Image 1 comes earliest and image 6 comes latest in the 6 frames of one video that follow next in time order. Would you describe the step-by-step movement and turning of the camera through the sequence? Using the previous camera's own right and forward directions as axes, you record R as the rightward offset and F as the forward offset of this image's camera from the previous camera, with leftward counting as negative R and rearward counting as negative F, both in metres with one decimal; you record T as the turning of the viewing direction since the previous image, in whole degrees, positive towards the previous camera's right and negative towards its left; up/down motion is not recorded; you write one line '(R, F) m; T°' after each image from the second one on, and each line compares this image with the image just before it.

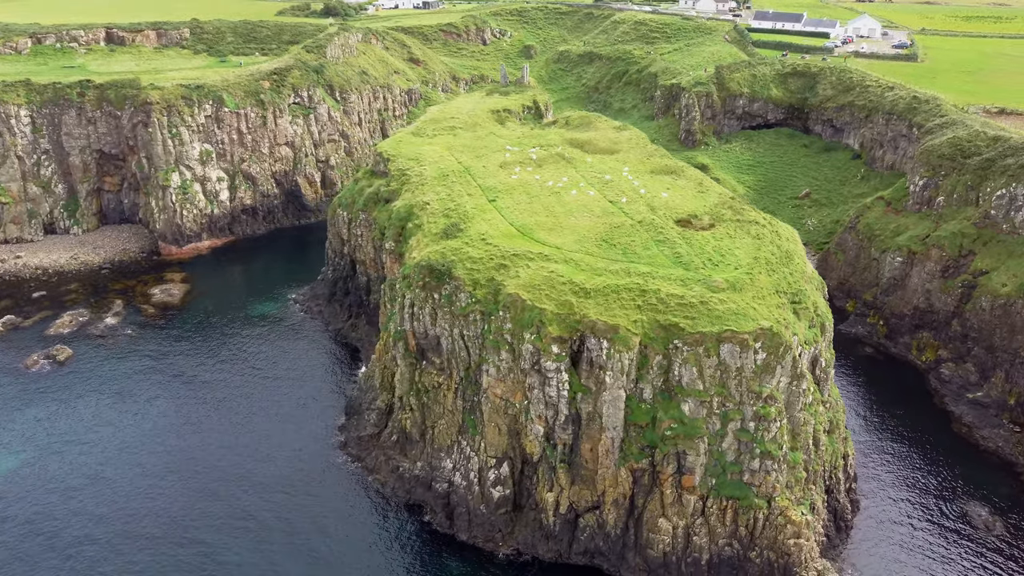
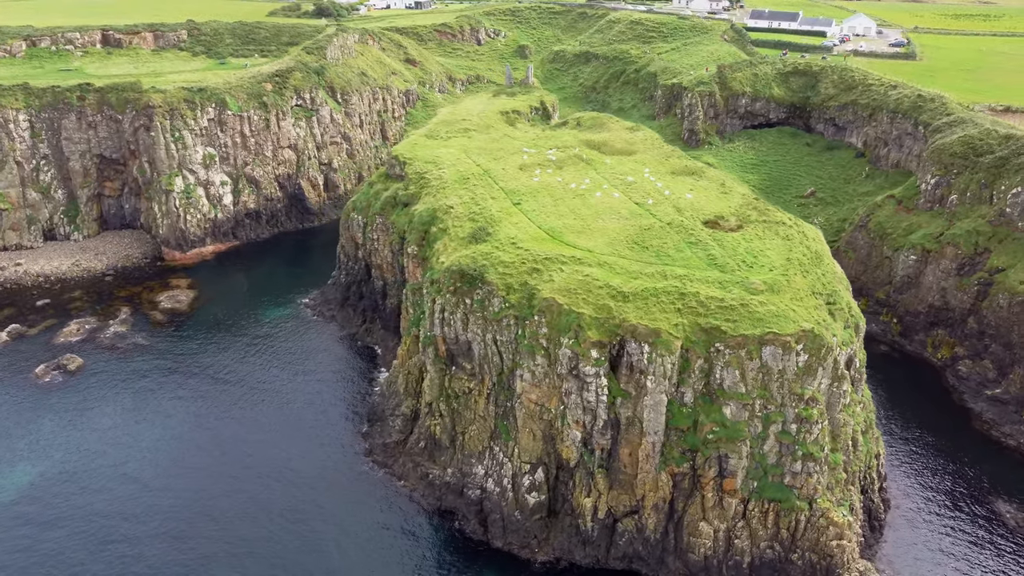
(-3.3, +0.5) m; +1°
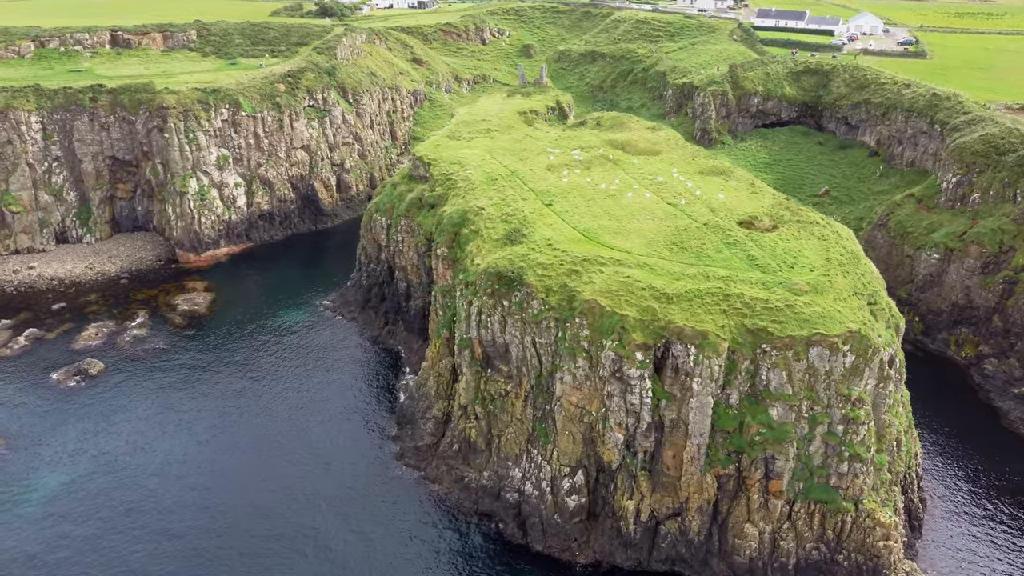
(-3.0, +0.3) m; +1°
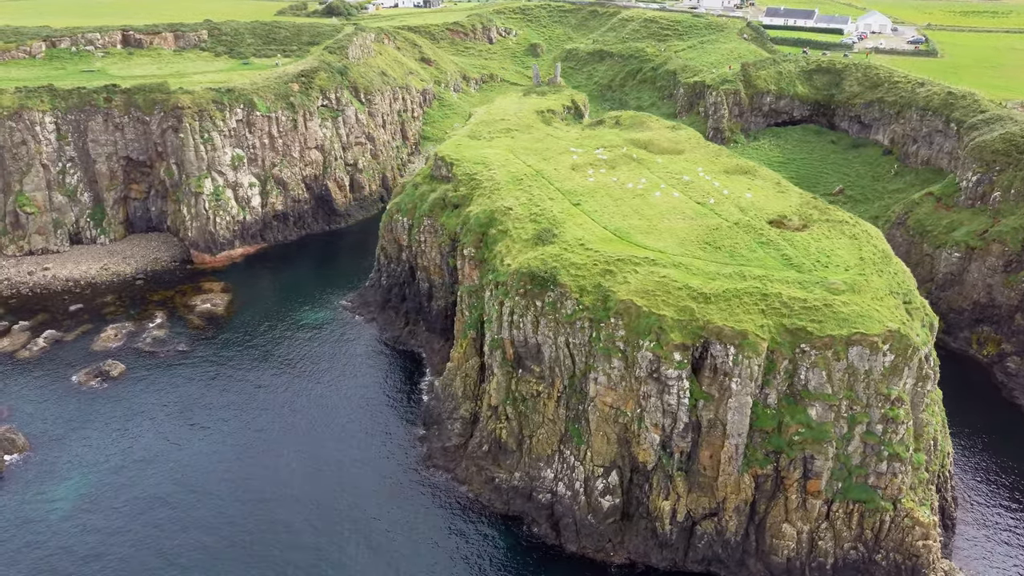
(-2.4, +0.2) m; 0°
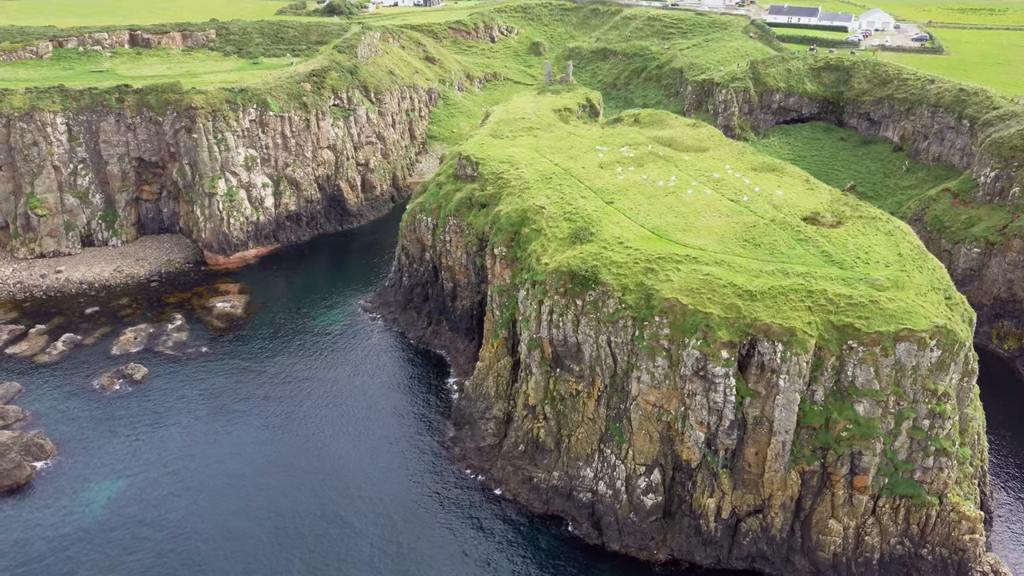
(-3.4, +0.2) m; +1°
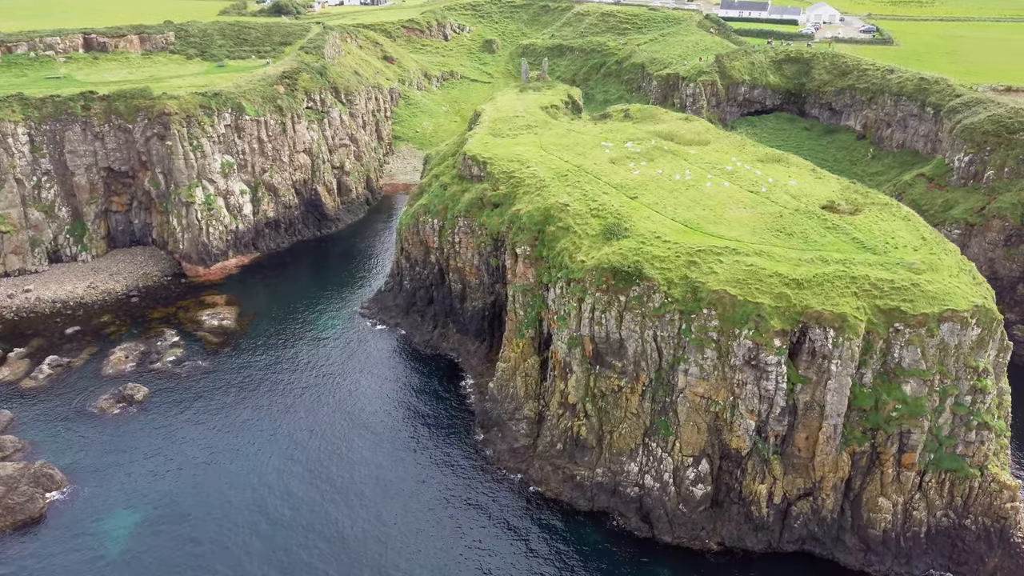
(-7.3, +0.7) m; +5°
